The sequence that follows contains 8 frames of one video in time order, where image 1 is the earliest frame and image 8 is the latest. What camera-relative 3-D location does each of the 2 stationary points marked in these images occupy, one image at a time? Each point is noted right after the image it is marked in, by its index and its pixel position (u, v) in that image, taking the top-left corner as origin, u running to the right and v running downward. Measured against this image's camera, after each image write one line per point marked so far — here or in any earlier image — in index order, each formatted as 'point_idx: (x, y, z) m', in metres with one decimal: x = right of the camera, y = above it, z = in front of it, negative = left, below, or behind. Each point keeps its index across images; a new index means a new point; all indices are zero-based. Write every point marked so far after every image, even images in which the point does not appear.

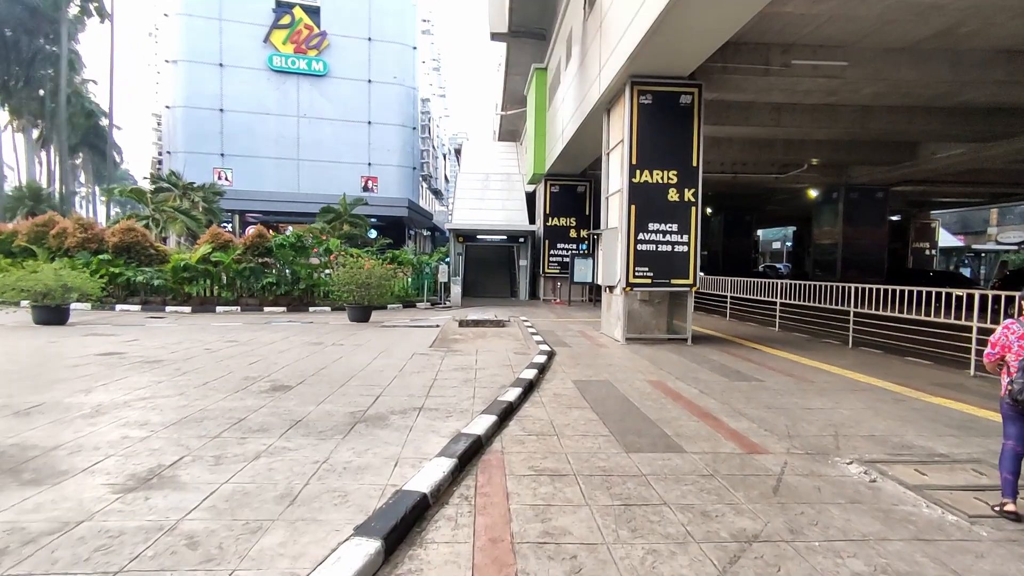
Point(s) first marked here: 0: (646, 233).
0: (+2.4, +1.0, +9.8) m
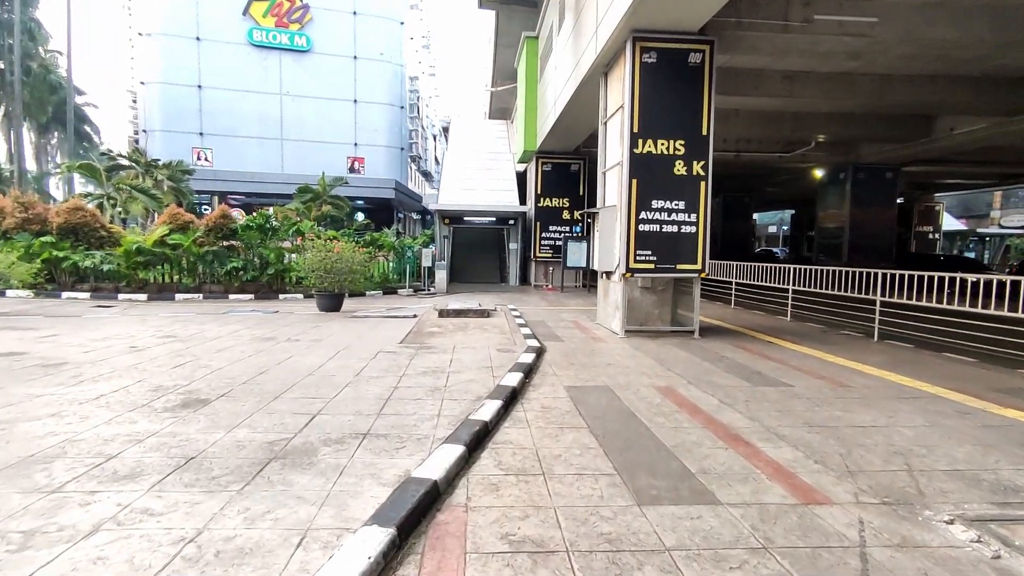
0: (+2.1, +1.2, +8.7) m
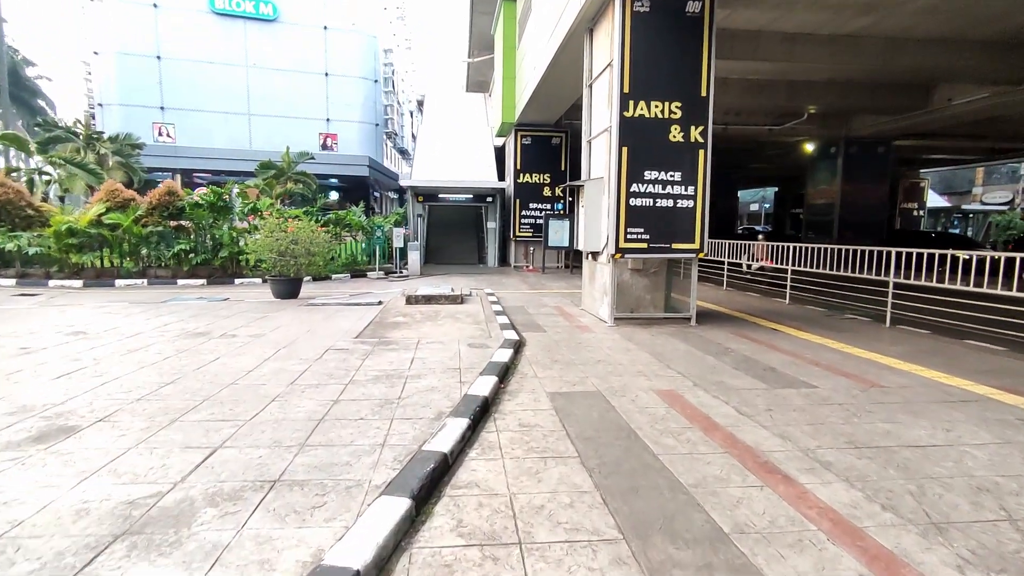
0: (+1.8, +1.5, +7.7) m
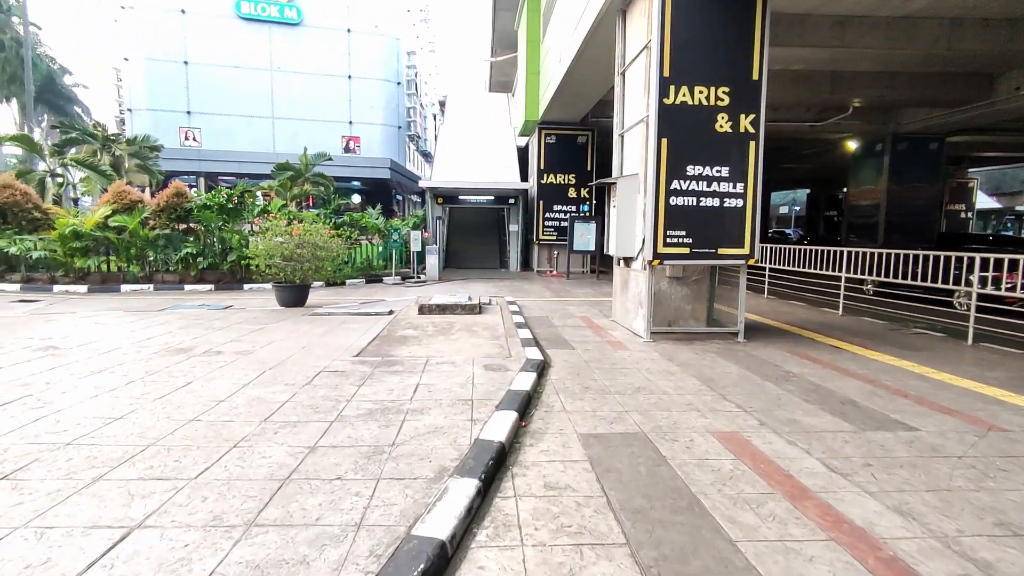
0: (+2.1, +1.3, +6.7) m
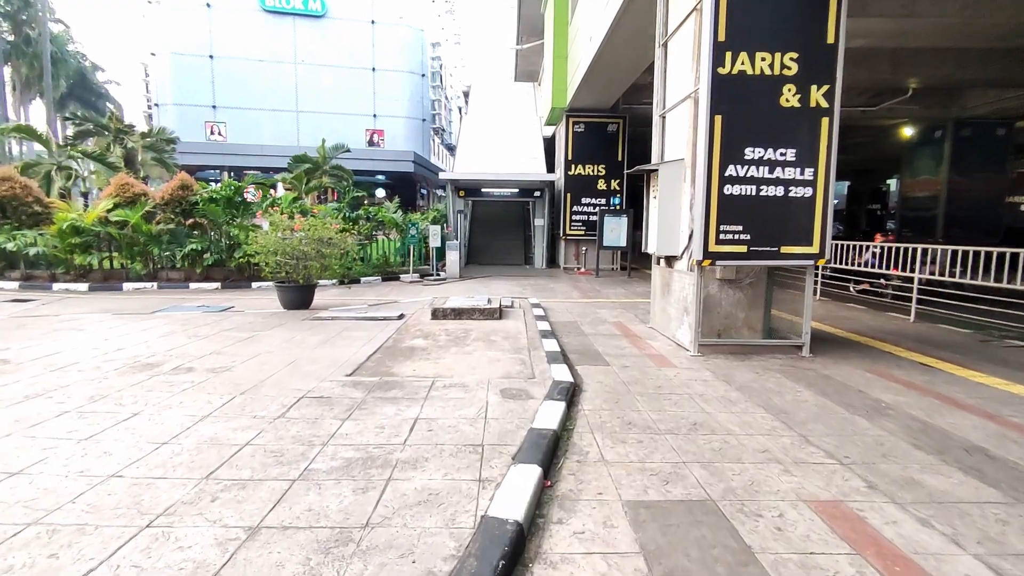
0: (+2.3, +1.3, +5.7) m
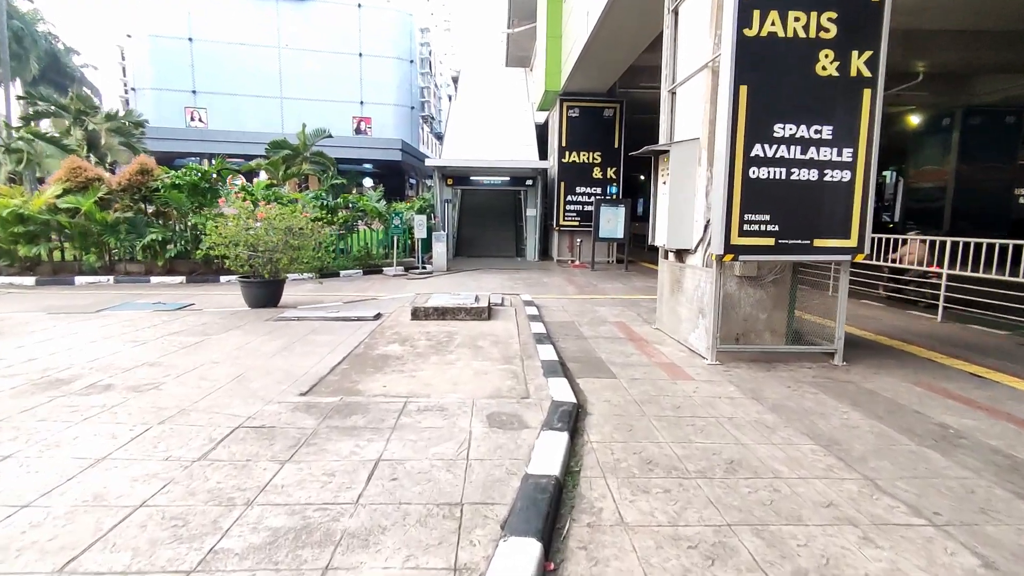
0: (+2.3, +1.3, +4.9) m
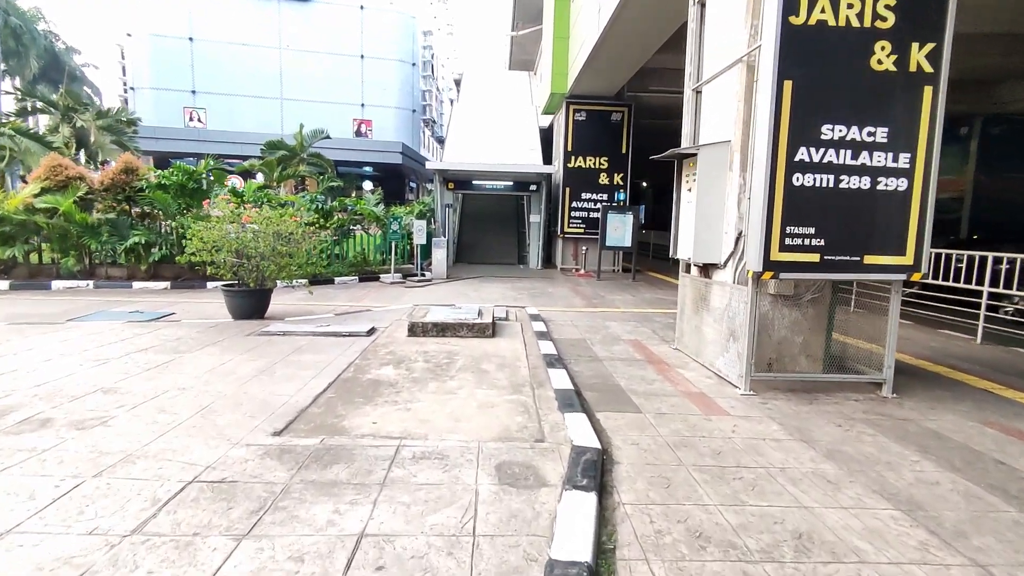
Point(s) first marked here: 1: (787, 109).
0: (+2.3, +1.1, +4.3) m
1: (+2.1, +1.4, +4.2) m
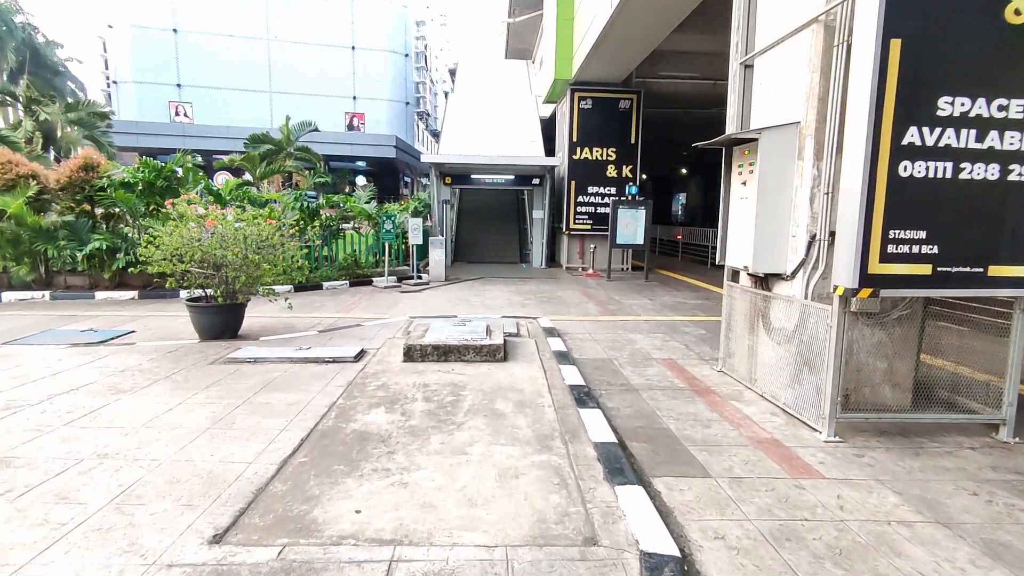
0: (+2.5, +1.0, +3.3) m
1: (+2.3, +1.2, +3.3) m
